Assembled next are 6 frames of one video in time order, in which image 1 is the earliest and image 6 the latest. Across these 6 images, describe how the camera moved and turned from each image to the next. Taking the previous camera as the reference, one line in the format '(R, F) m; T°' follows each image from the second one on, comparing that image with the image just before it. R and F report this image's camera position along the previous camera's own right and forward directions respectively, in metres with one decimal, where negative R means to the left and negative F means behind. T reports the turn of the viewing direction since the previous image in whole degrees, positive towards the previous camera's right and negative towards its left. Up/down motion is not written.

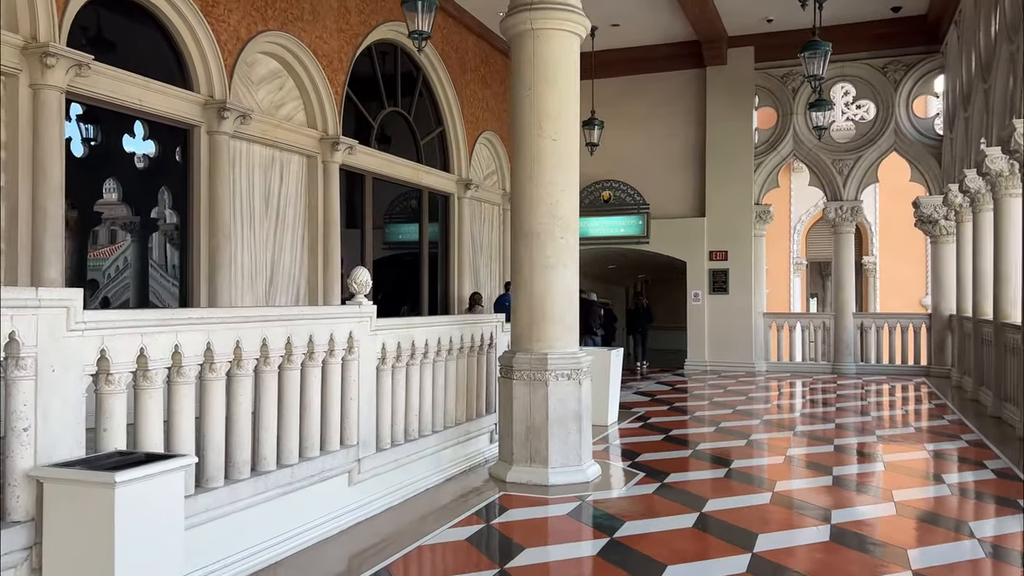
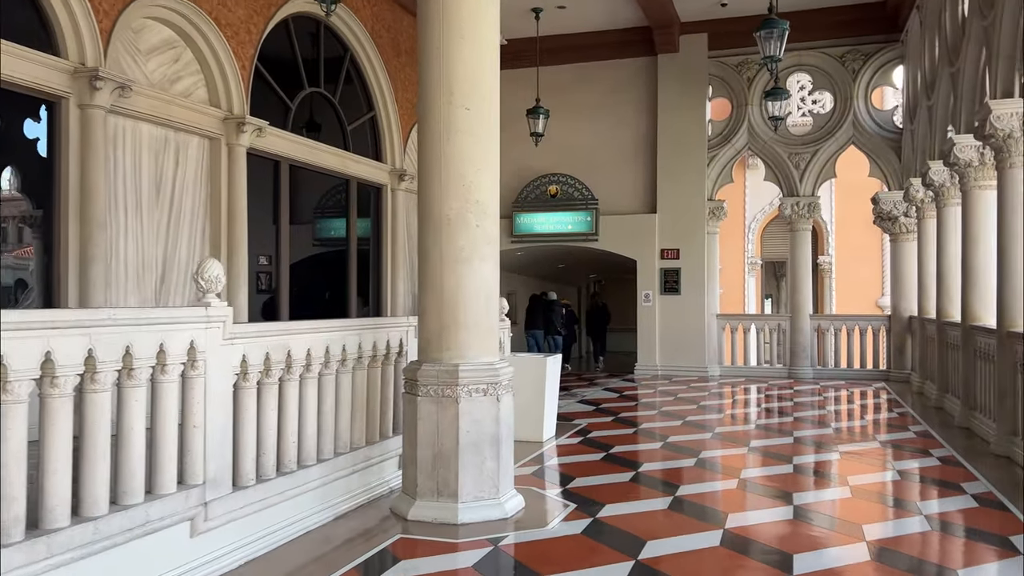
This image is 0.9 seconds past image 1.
(+0.3, +0.9) m; +3°
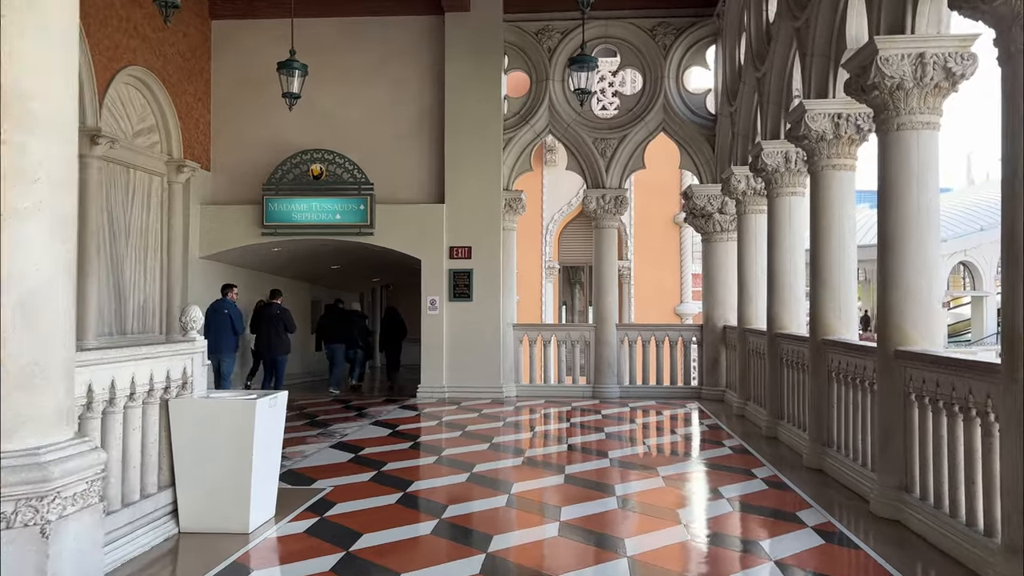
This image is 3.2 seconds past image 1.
(+0.5, +2.2) m; +14°
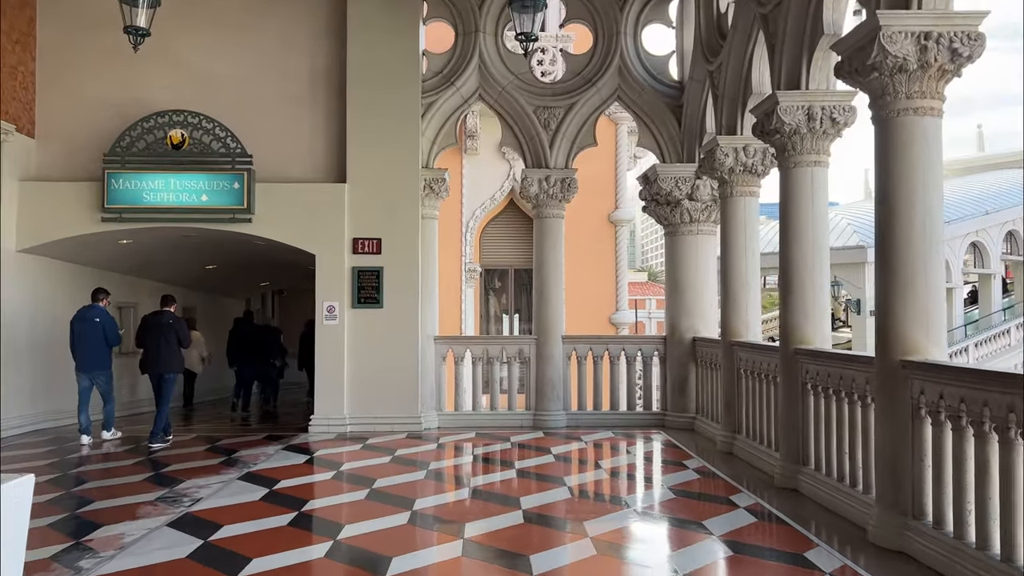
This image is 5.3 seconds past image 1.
(-0.1, +2.1) m; +7°
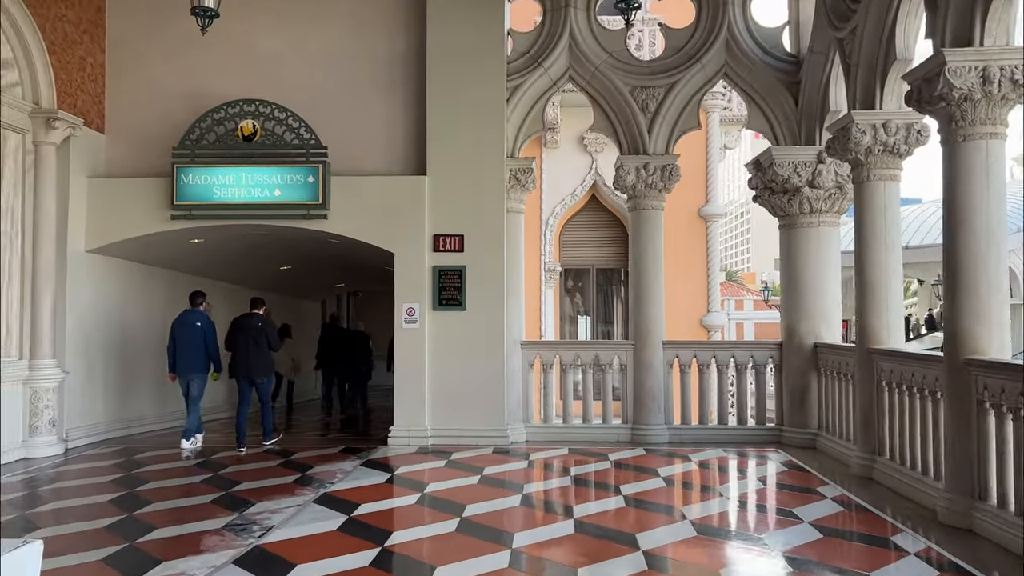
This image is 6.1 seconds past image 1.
(-0.2, +0.7) m; -5°
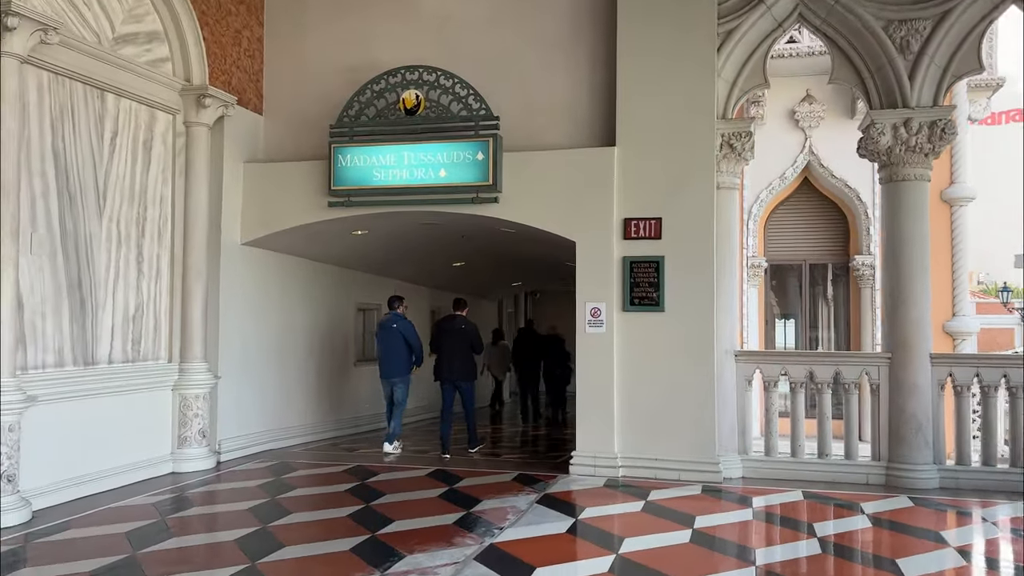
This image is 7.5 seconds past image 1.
(-0.2, +1.3) m; -13°
